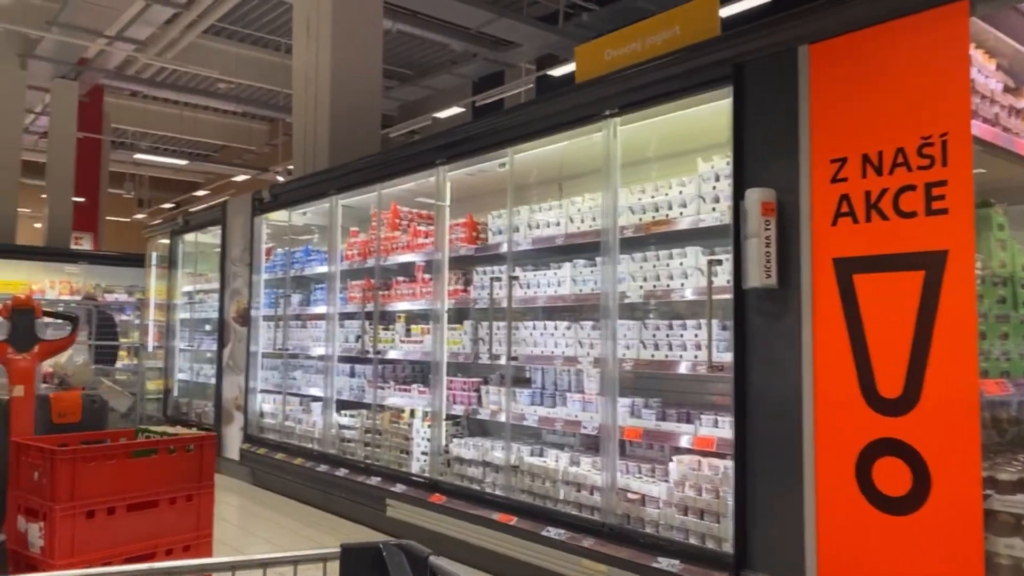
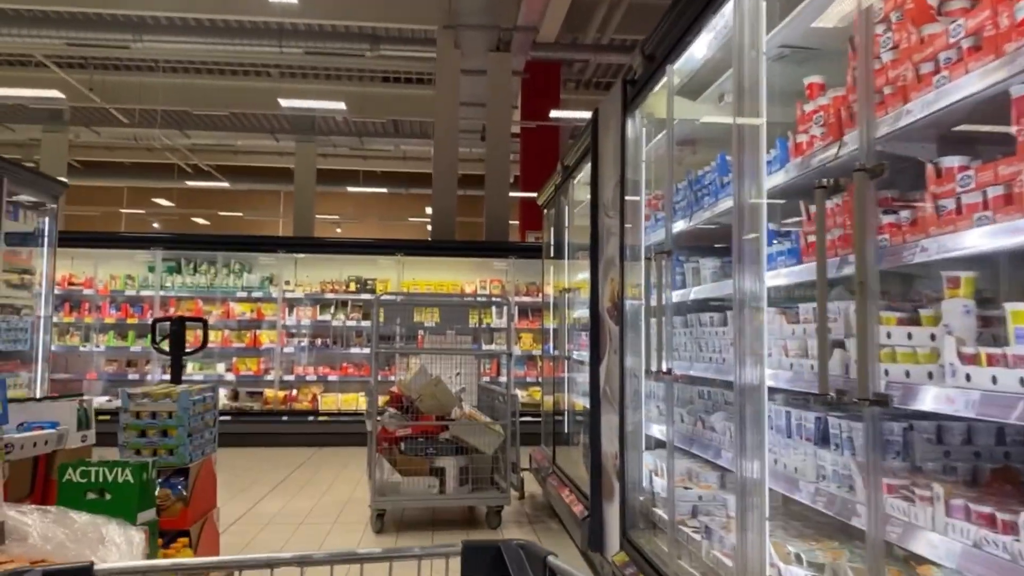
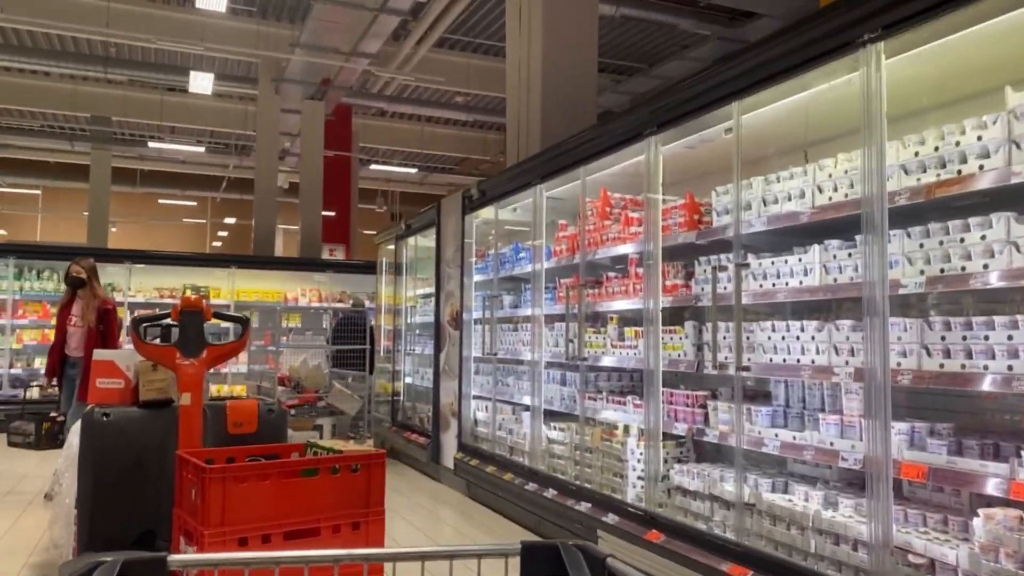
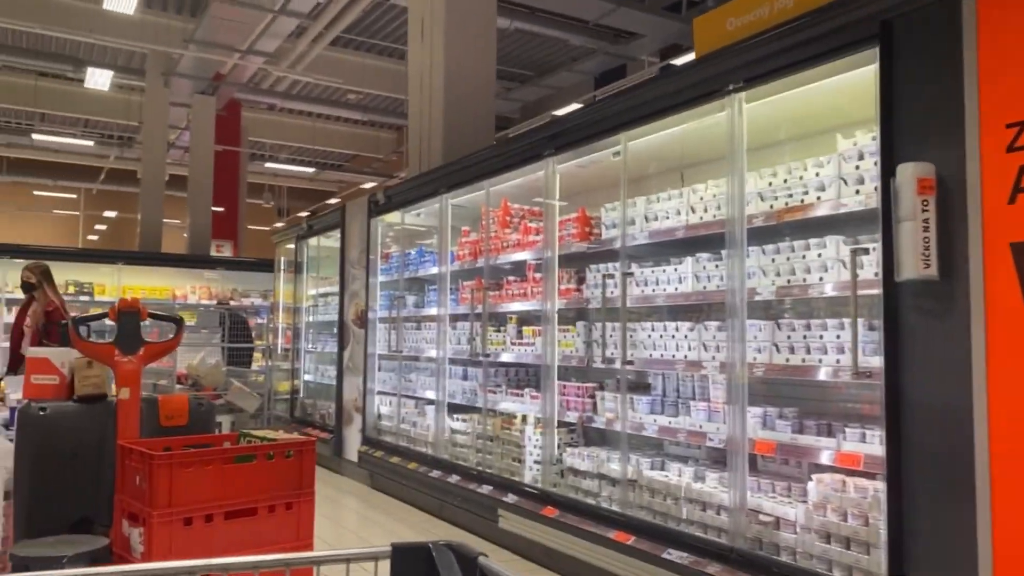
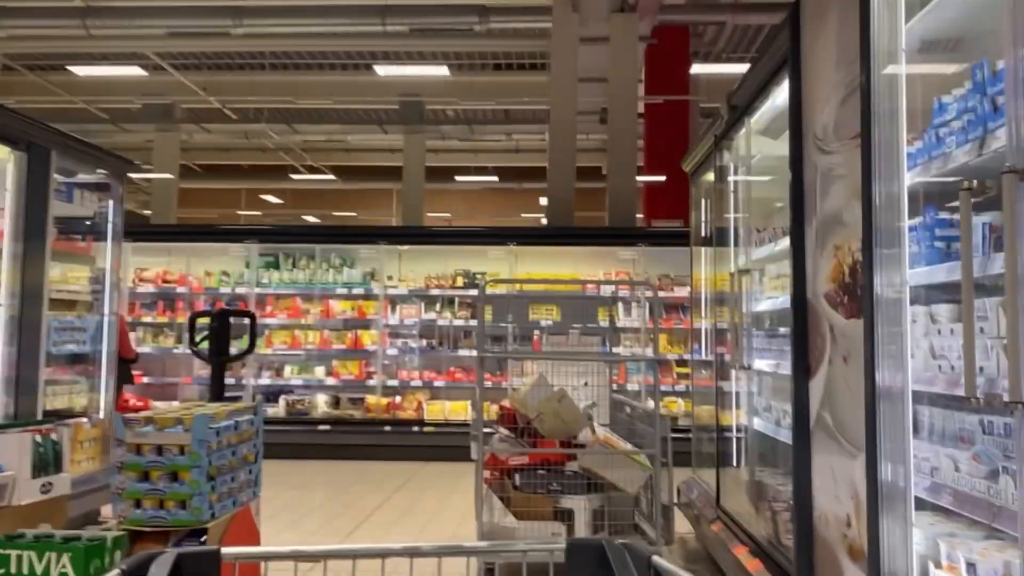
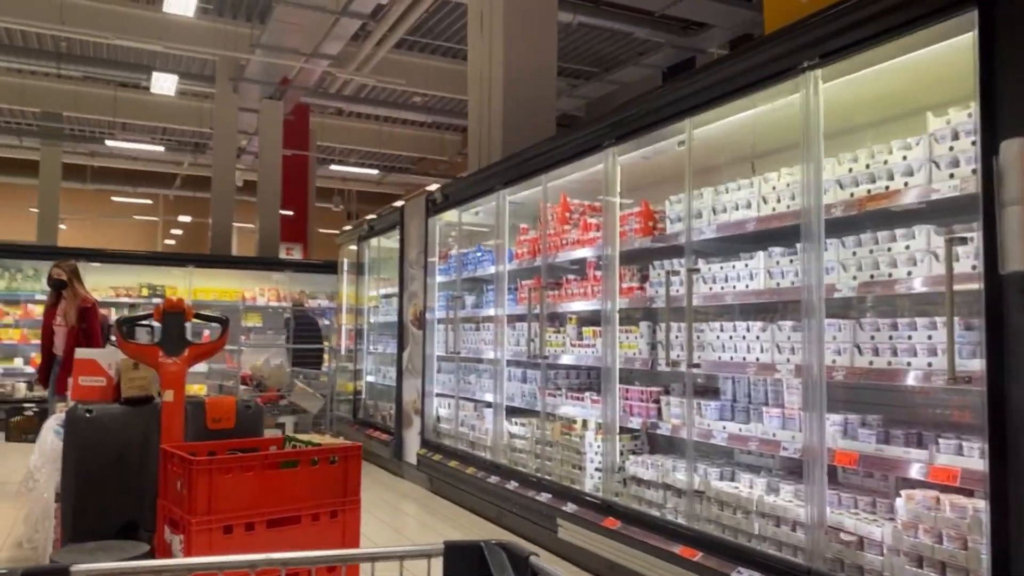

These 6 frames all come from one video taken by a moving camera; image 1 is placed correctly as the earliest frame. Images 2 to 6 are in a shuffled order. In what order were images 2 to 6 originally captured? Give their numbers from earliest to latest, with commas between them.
4, 6, 3, 2, 5
